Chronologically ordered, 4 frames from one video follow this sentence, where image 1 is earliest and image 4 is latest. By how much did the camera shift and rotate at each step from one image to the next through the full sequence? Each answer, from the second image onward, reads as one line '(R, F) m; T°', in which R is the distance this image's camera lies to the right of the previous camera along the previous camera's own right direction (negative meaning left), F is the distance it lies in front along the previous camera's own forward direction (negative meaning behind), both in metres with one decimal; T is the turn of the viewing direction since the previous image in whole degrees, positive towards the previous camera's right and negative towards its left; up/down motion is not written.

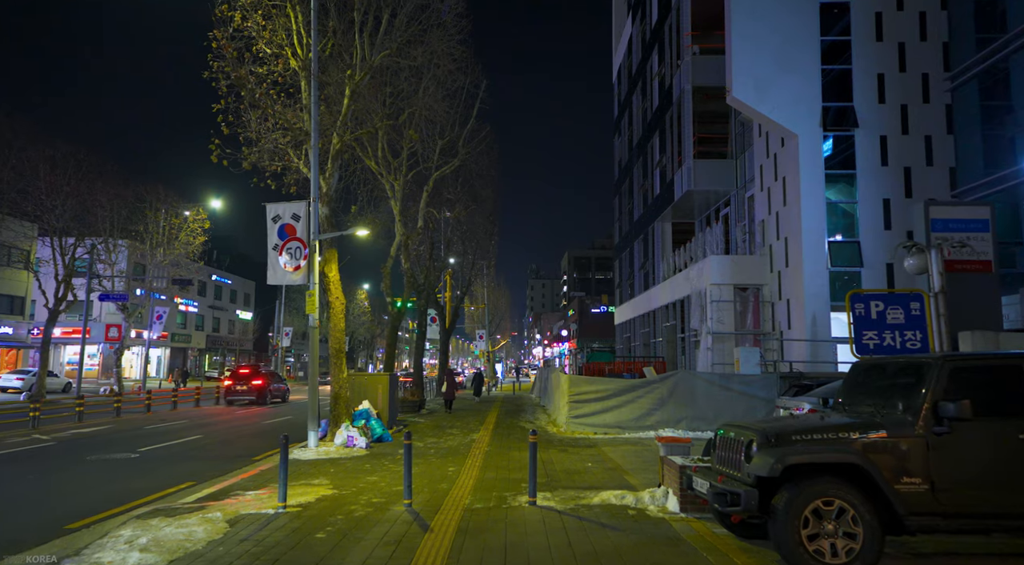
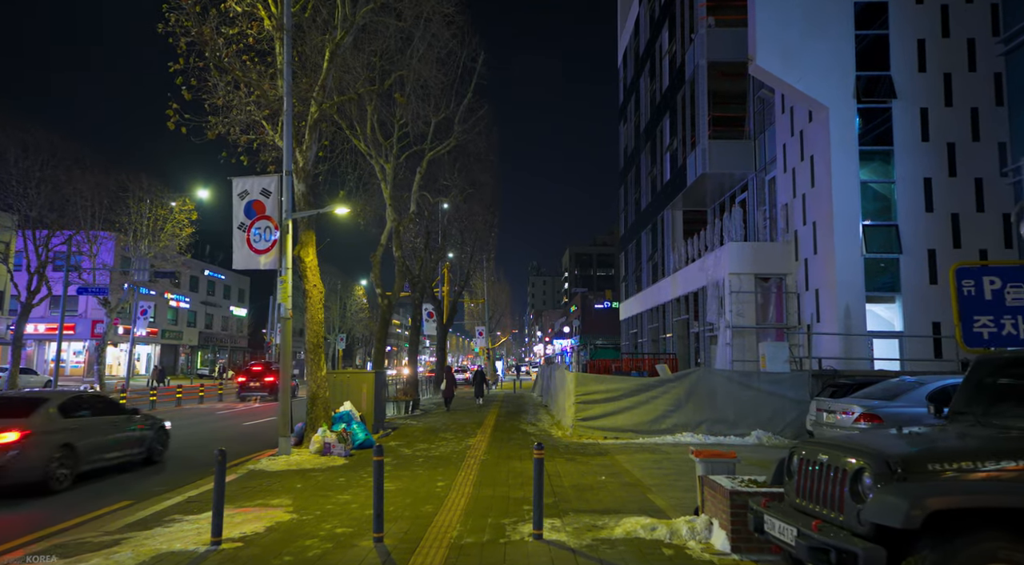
(0.0, +1.9) m; 0°
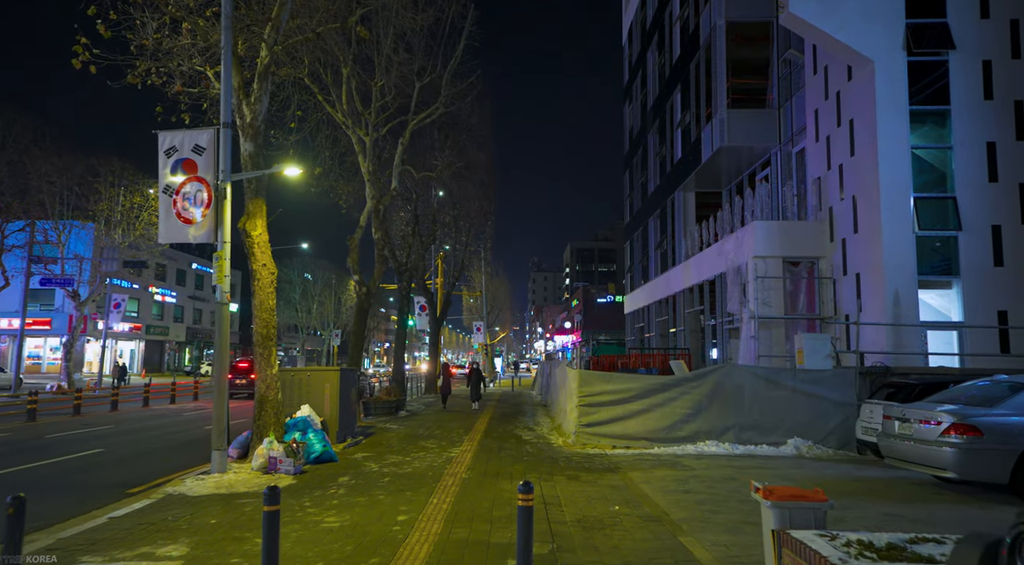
(+0.2, +2.5) m; 0°
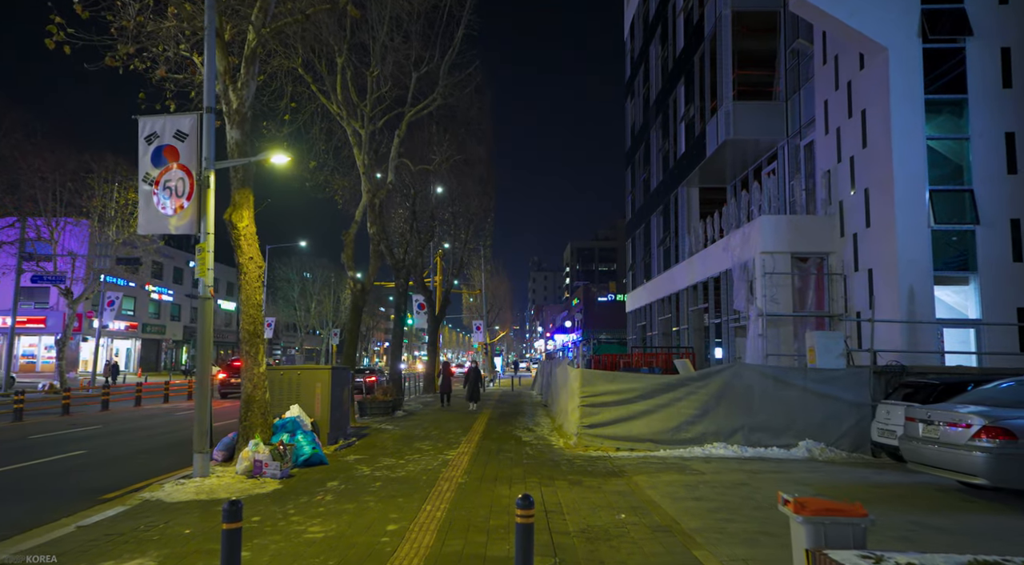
(0.0, +0.6) m; 0°
